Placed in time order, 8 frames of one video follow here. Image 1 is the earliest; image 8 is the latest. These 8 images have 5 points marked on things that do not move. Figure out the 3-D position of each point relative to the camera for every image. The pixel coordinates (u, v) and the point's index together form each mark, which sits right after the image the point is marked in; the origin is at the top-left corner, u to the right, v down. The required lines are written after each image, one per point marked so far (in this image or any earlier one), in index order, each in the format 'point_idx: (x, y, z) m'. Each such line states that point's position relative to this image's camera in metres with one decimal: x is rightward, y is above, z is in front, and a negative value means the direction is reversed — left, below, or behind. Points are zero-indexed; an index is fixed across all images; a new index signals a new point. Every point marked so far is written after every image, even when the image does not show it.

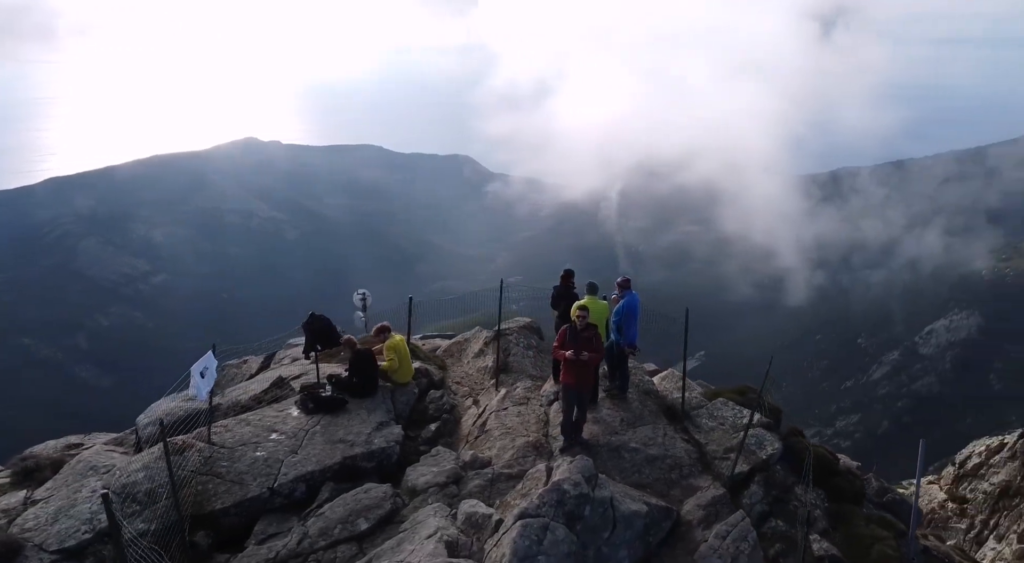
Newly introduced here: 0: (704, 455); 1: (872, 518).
0: (+4.1, -3.7, +13.8) m
1: (+7.8, -5.0, +13.7) m
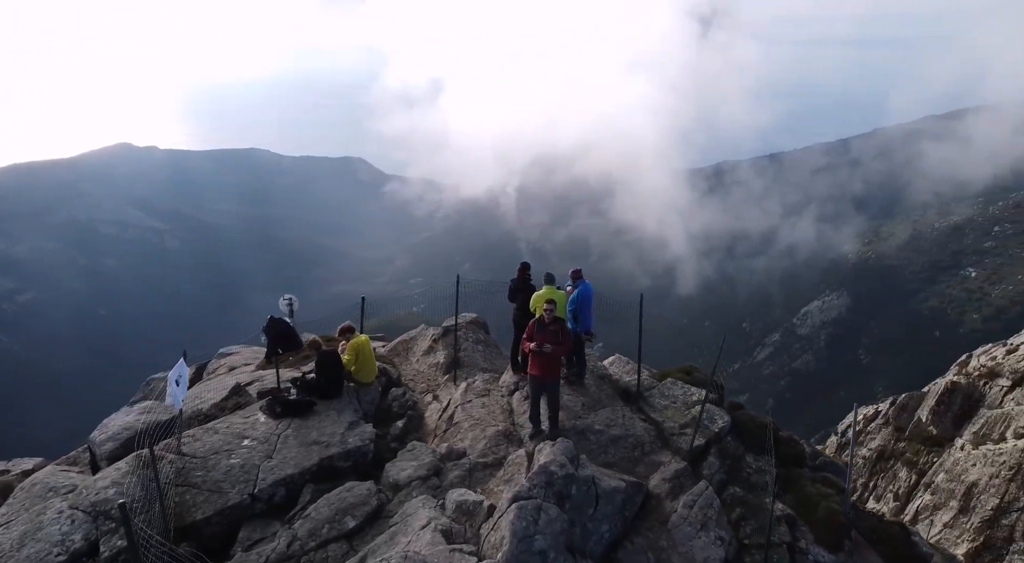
0: (+3.3, -3.4, +14.5) m
1: (+7.1, -4.5, +14.9) m
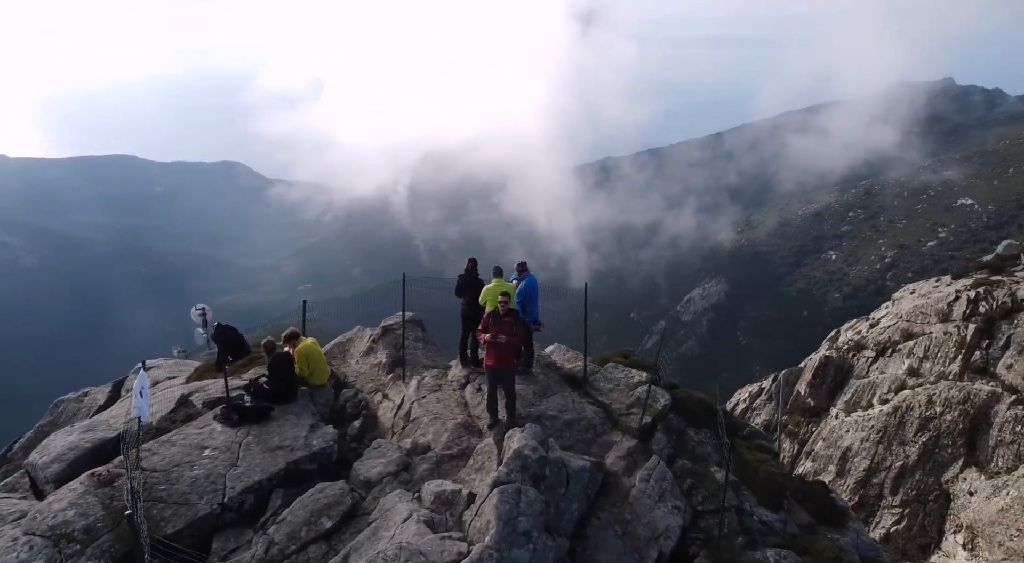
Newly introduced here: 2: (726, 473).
0: (+2.3, -3.1, +15.1) m
1: (+6.1, -4.1, +16.1) m
2: (+4.6, -4.1, +13.9) m
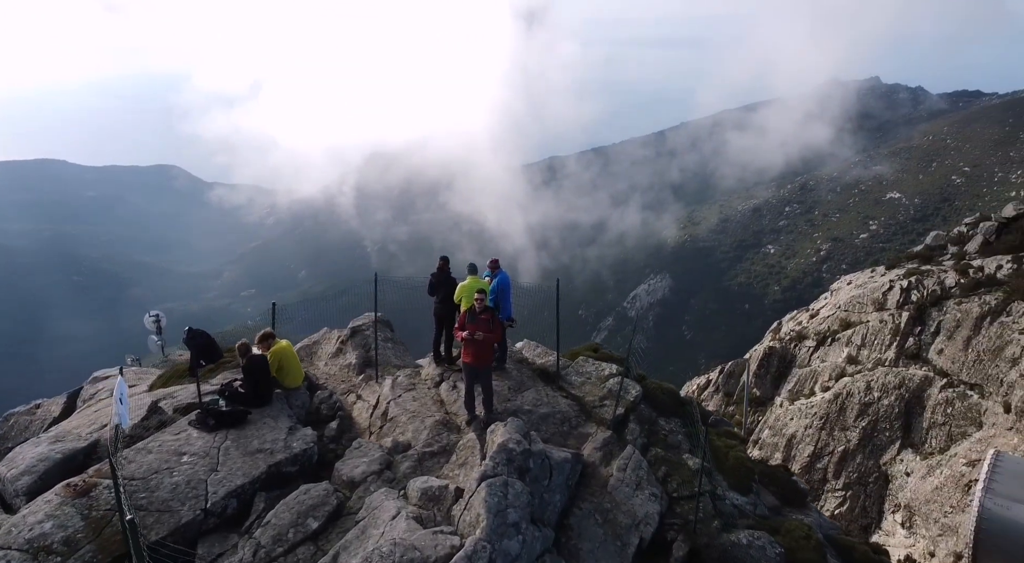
0: (+1.7, -3.0, +15.4) m
1: (+5.4, -3.9, +16.6) m
2: (+4.1, -3.9, +14.4) m
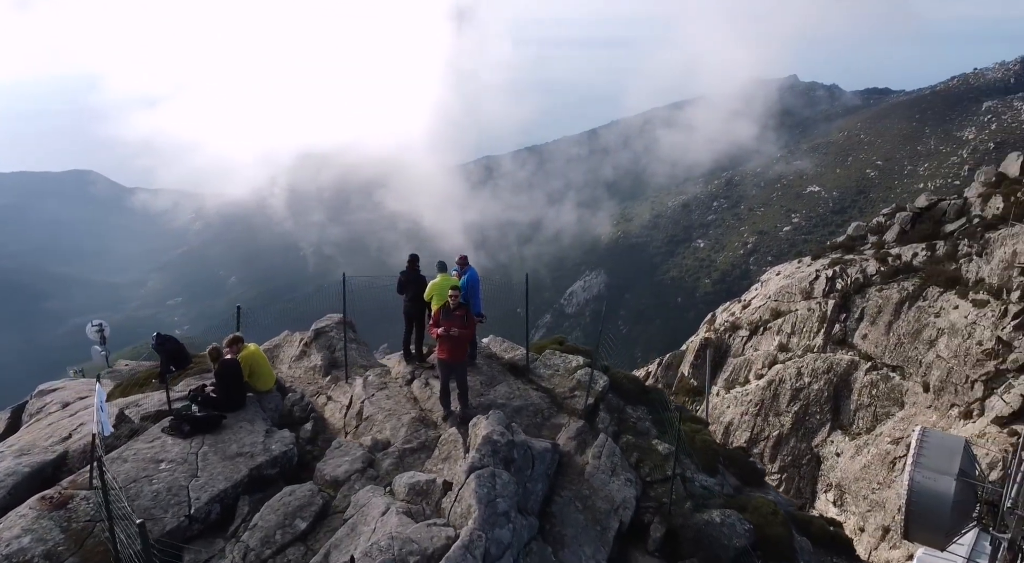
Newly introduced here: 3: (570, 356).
0: (+1.0, -2.8, +15.8) m
1: (+4.7, -3.7, +17.3) m
2: (+3.5, -3.7, +14.9) m
3: (+1.6, -2.1, +18.0) m
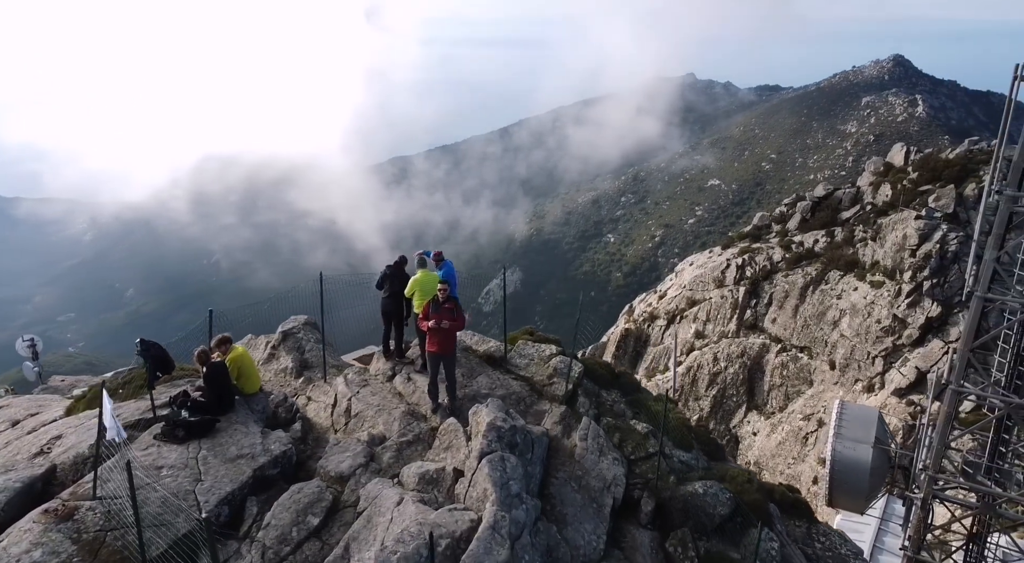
0: (+0.6, -2.6, +16.2) m
1: (+4.1, -3.3, +18.0) m
2: (+3.2, -3.4, +15.6) m
3: (+0.9, -1.8, +18.5) m
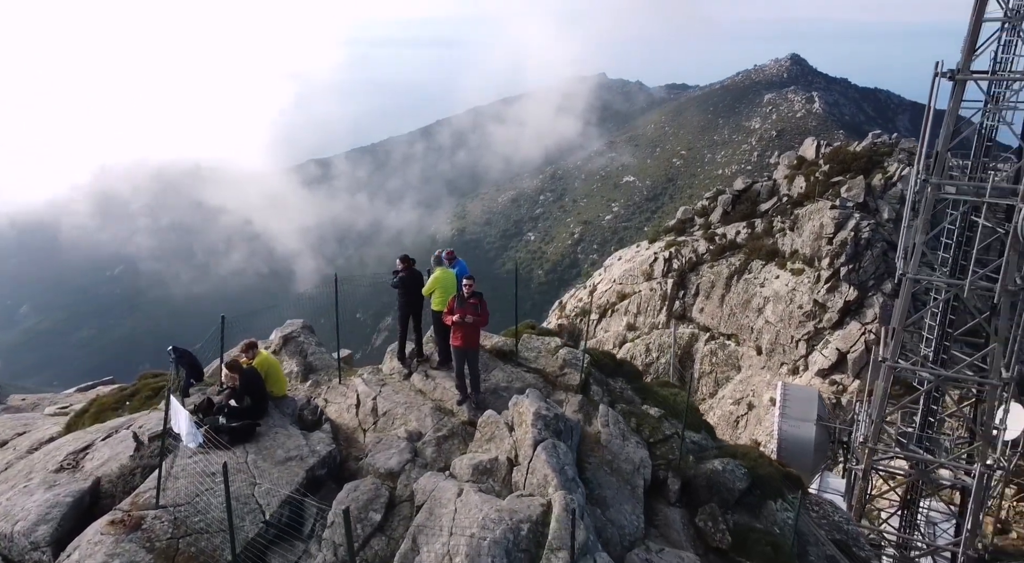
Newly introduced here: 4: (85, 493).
0: (+0.9, -2.5, +16.6) m
1: (+4.3, -3.0, +18.7) m
2: (+3.6, -3.2, +16.1) m
3: (+1.0, -1.6, +18.9) m
4: (-6.4, -3.1, +9.7) m
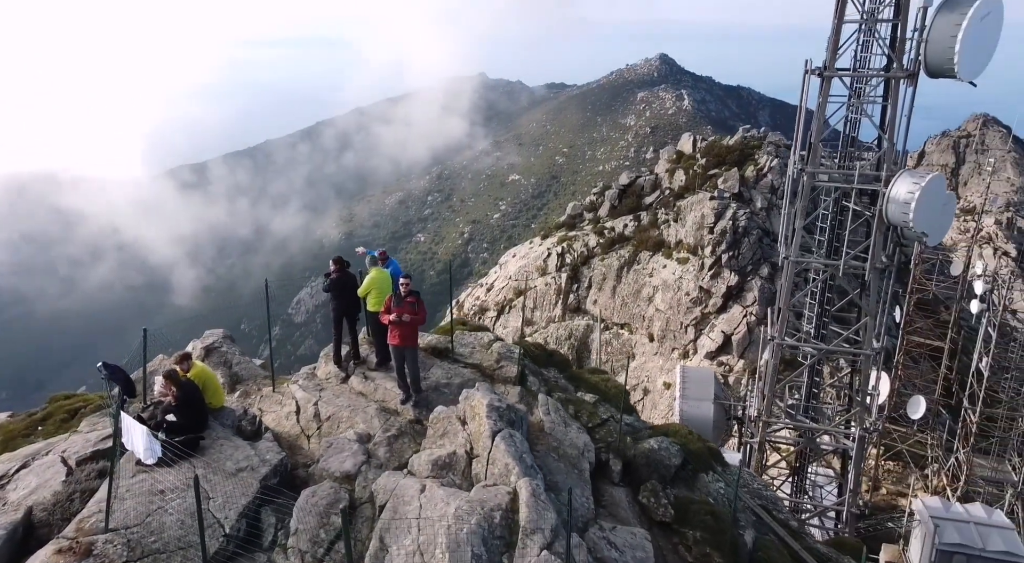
0: (-0.7, -2.3, +16.9) m
1: (+2.4, -2.7, +19.4) m
2: (+2.0, -2.9, +16.8) m
3: (-0.9, -1.5, +19.2) m
4: (-6.9, -3.4, +9.0) m
